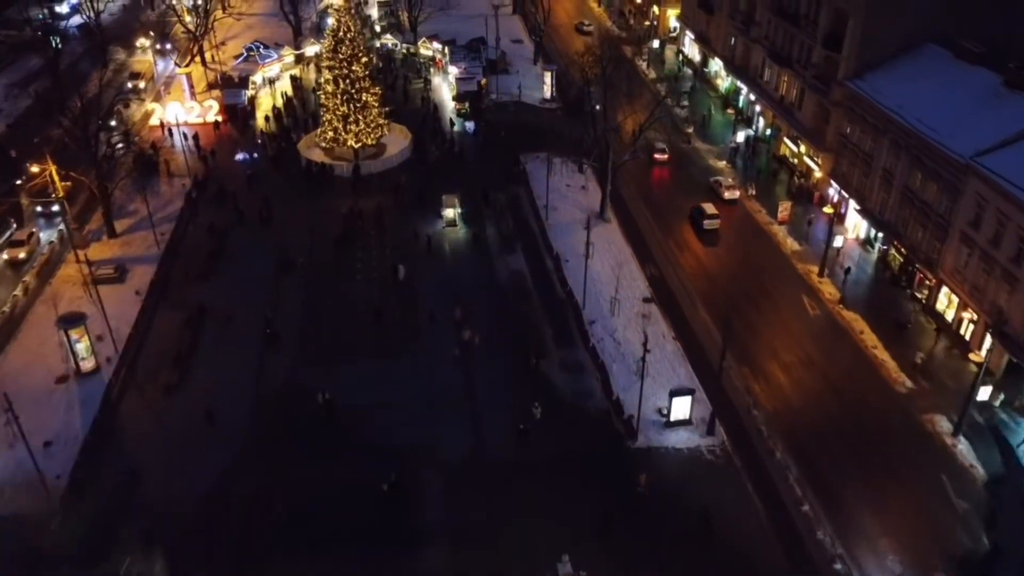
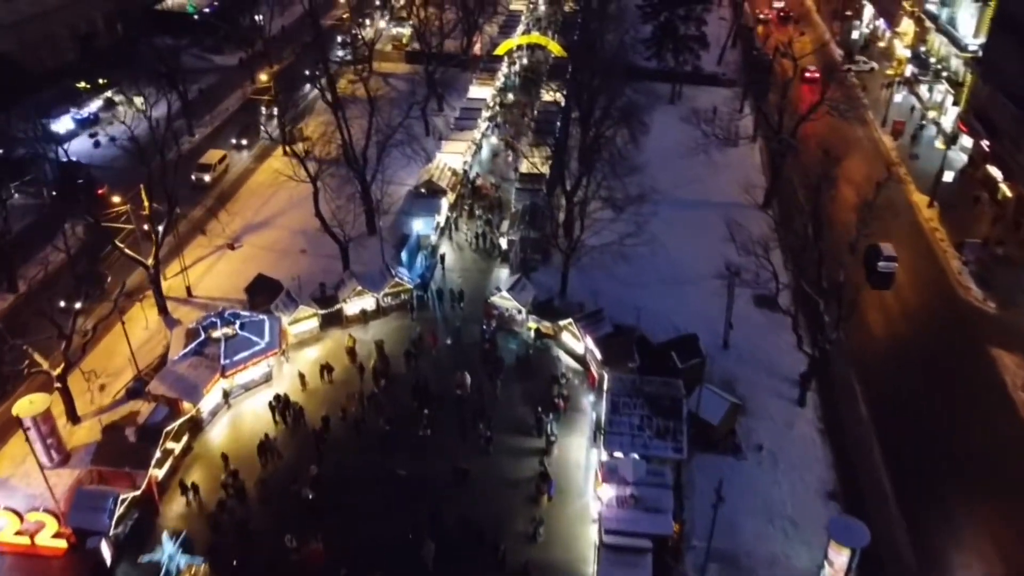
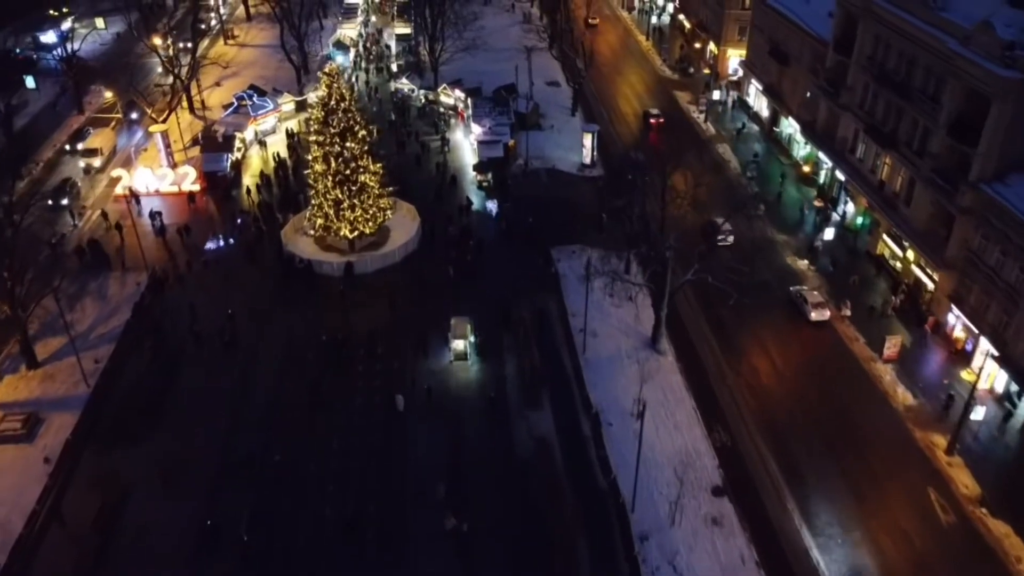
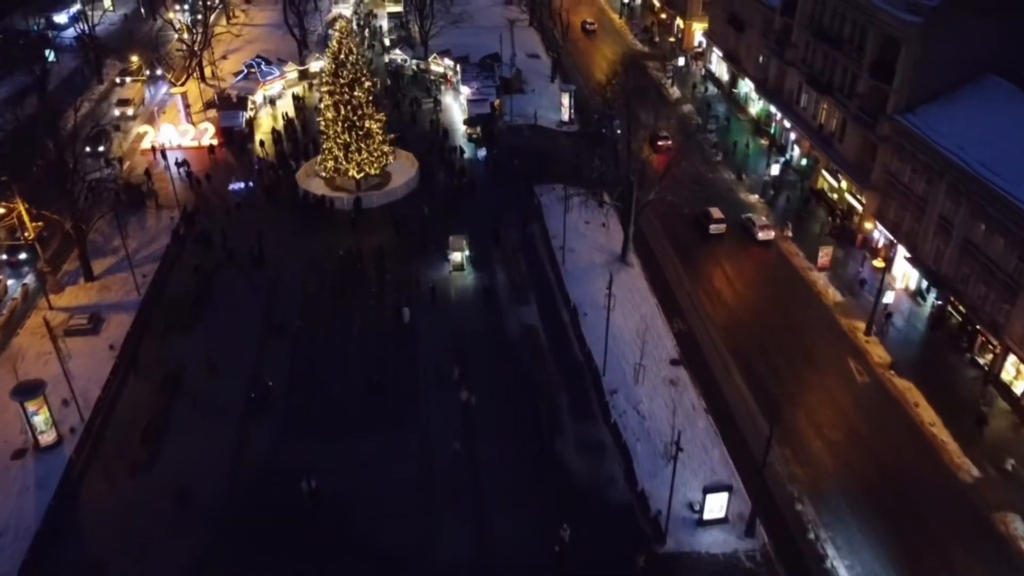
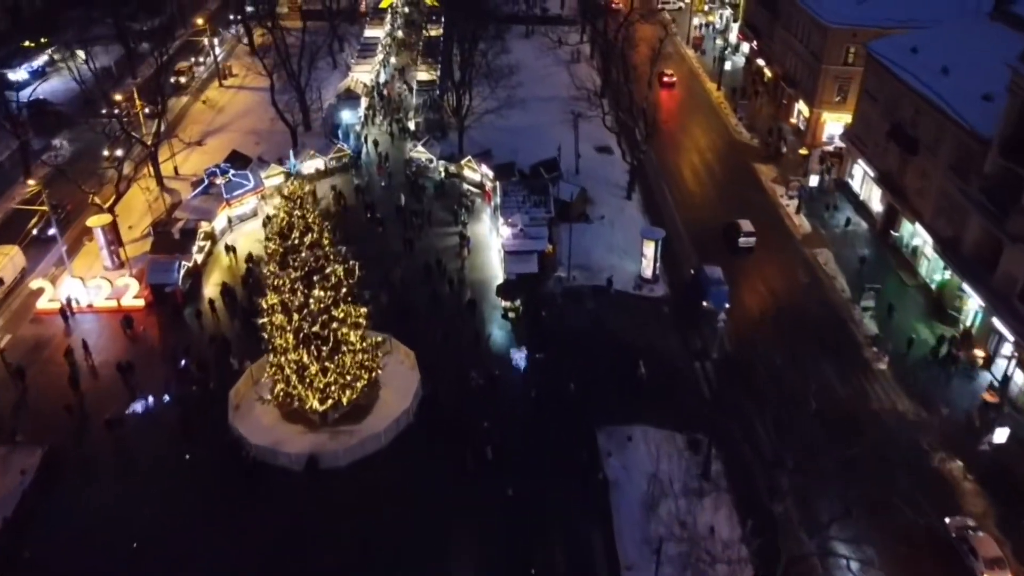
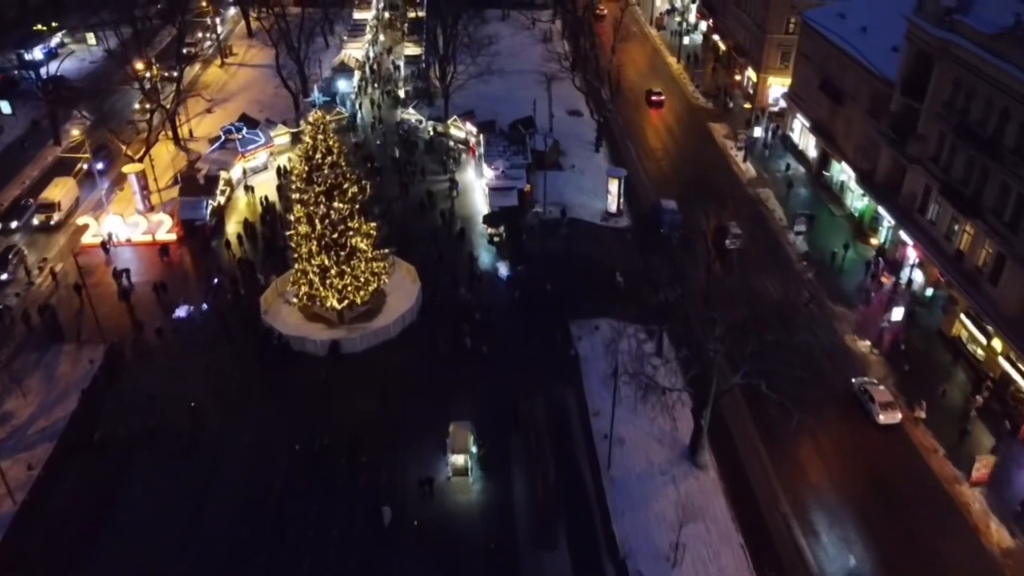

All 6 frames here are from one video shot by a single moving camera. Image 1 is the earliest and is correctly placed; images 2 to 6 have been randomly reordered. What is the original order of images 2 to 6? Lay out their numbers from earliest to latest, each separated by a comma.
4, 3, 6, 5, 2
